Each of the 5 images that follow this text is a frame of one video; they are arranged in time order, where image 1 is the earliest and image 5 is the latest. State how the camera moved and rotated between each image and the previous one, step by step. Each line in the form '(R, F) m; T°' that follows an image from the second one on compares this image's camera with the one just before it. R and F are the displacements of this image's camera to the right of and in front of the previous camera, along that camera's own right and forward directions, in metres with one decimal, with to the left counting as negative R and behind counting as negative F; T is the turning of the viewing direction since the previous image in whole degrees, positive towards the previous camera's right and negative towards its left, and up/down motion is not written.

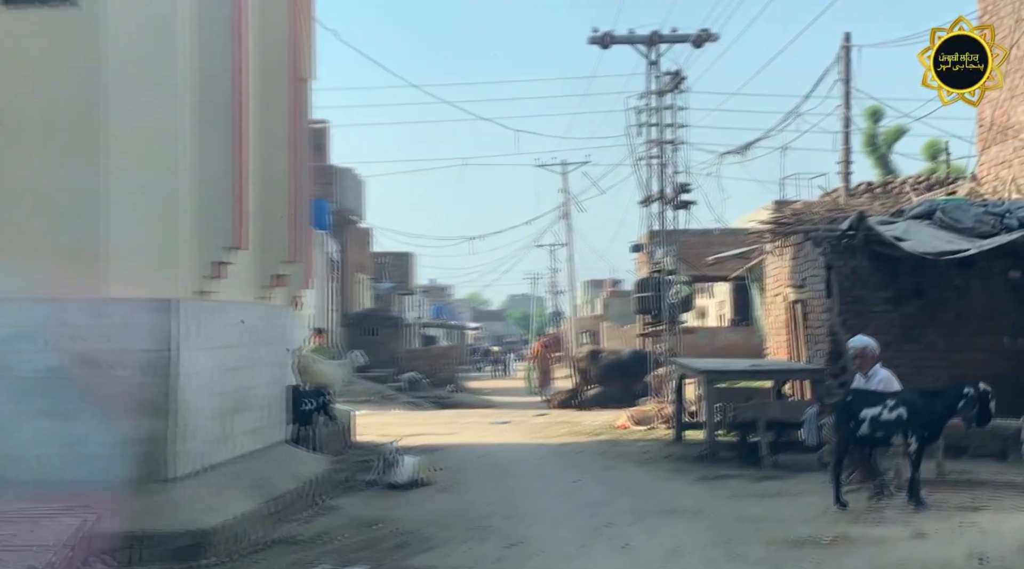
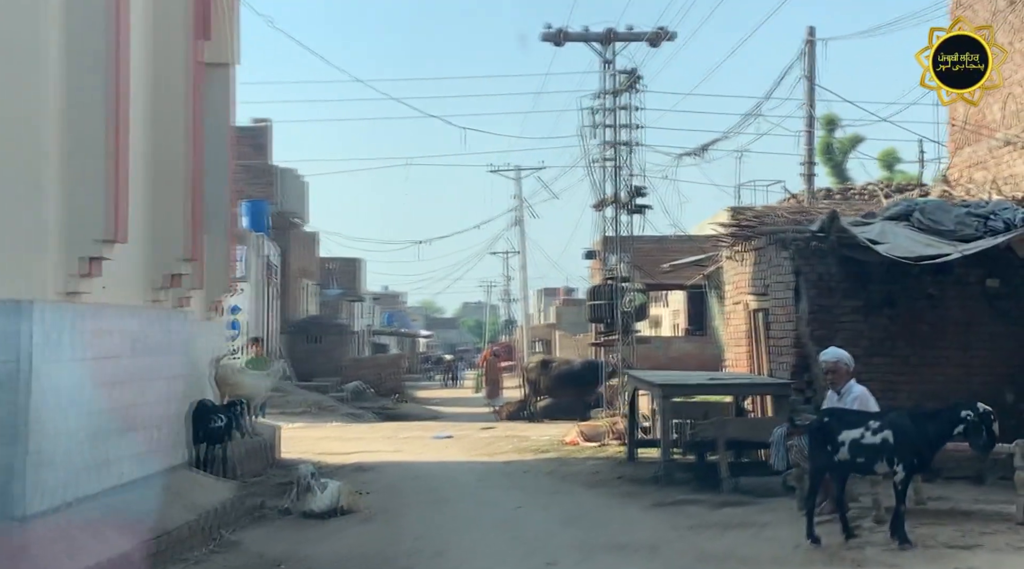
(+0.2, +1.3) m; +2°
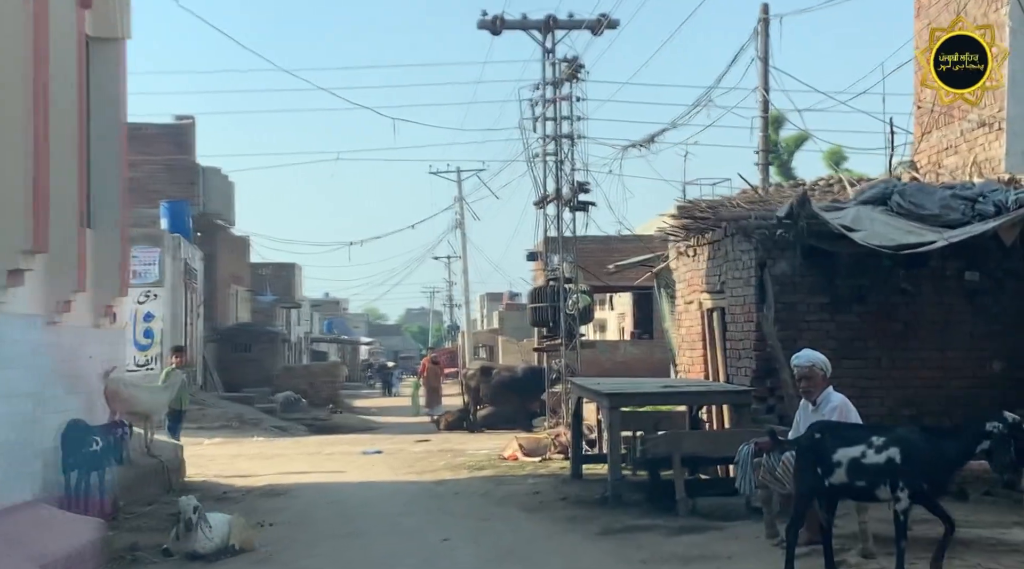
(+0.2, +1.6) m; +2°
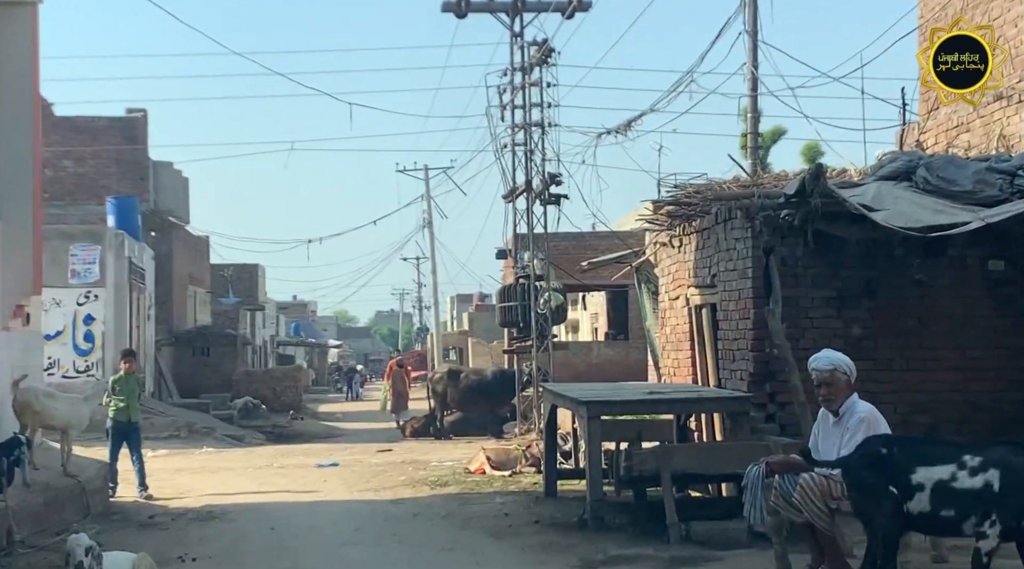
(+0.1, +1.6) m; +1°
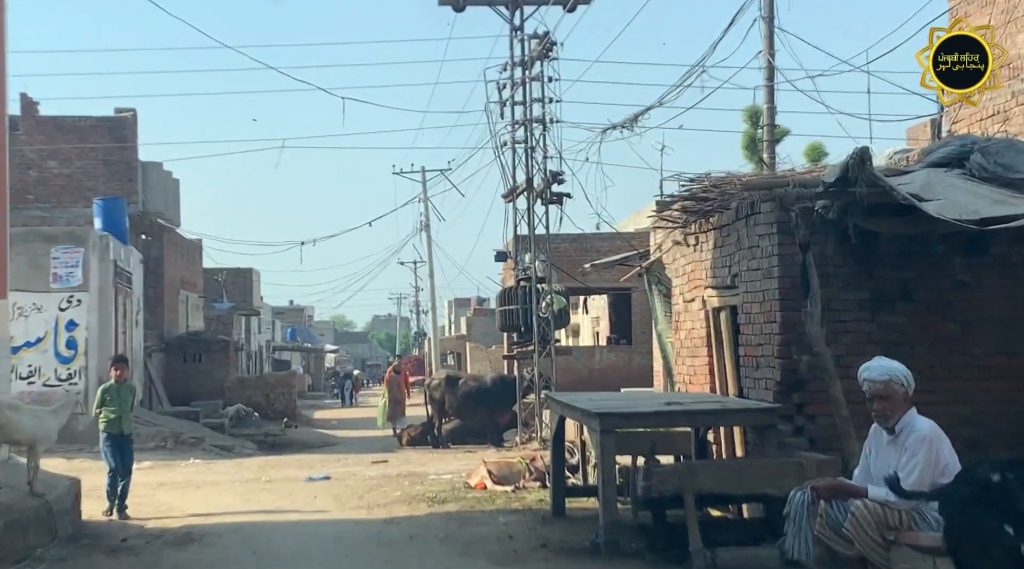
(-0.1, +1.0) m; 0°
